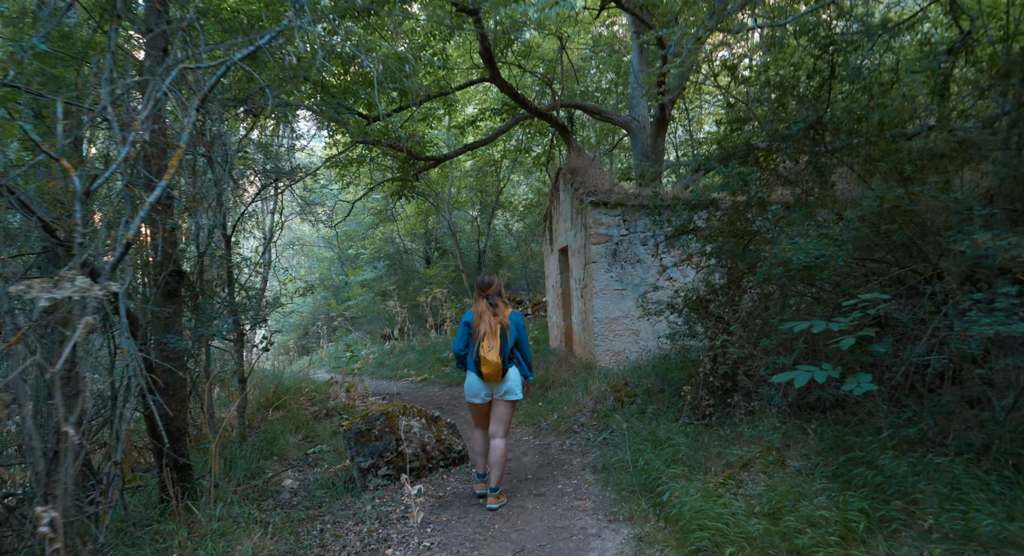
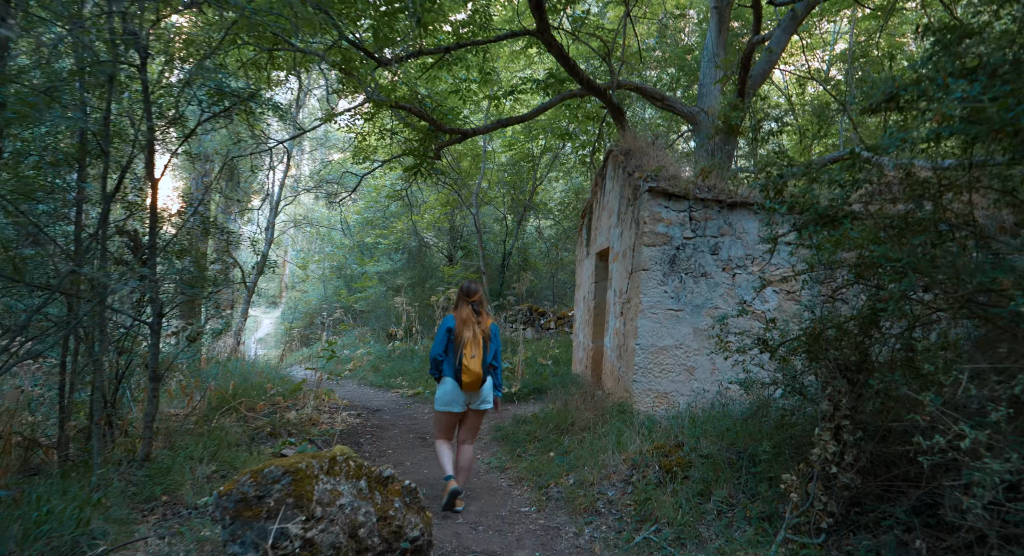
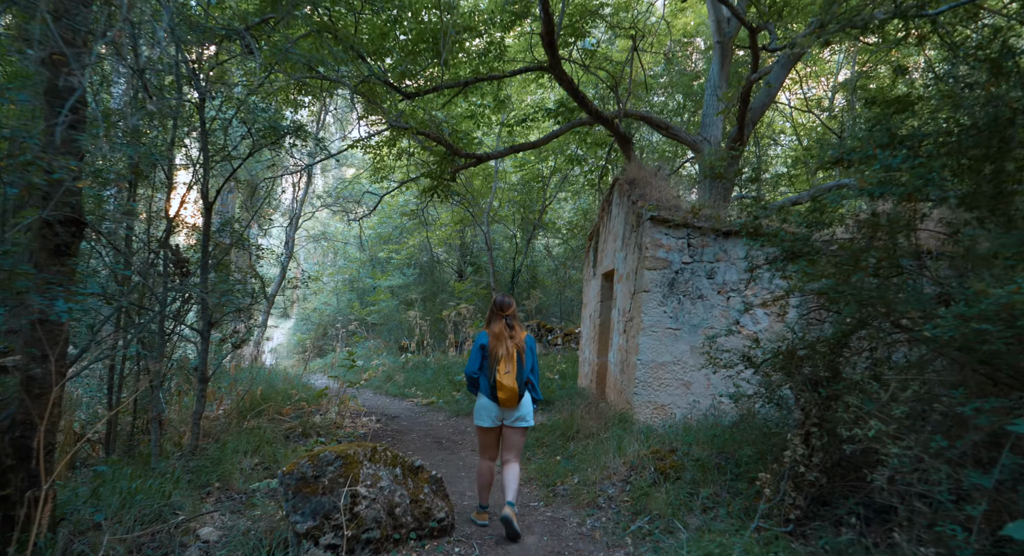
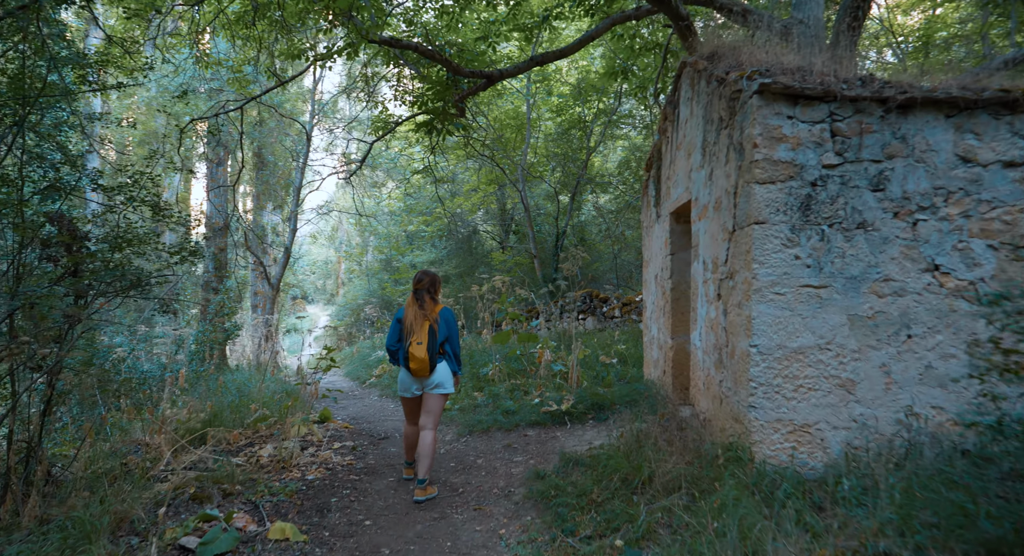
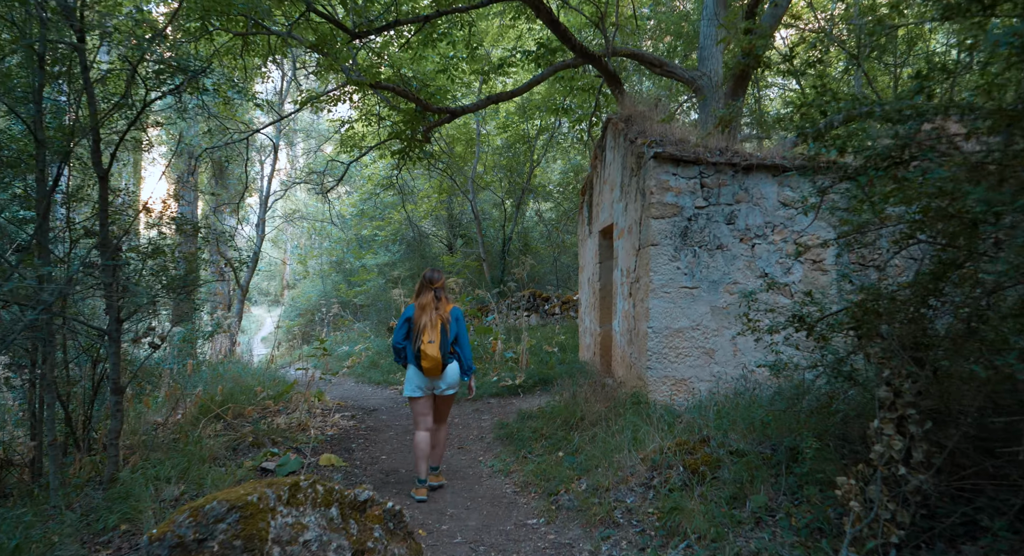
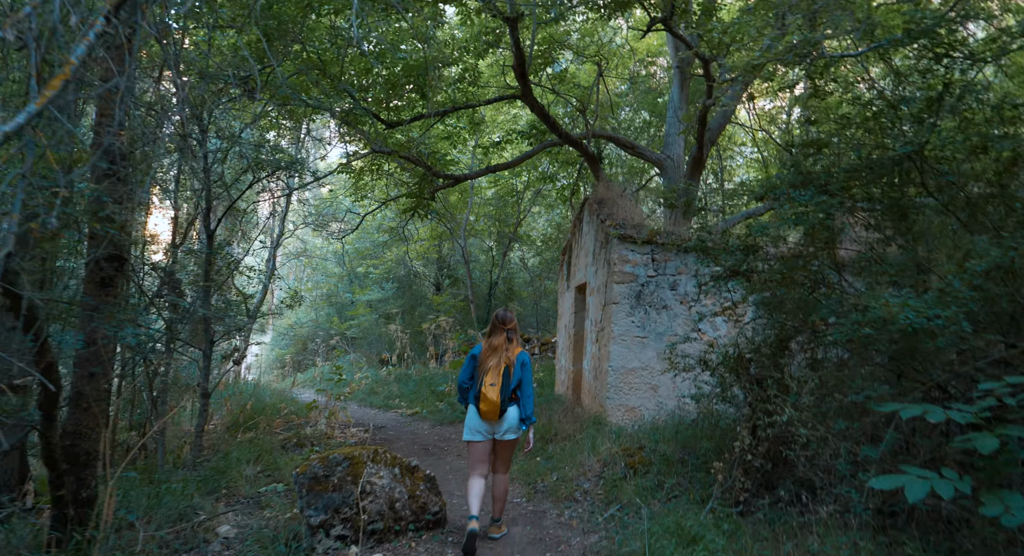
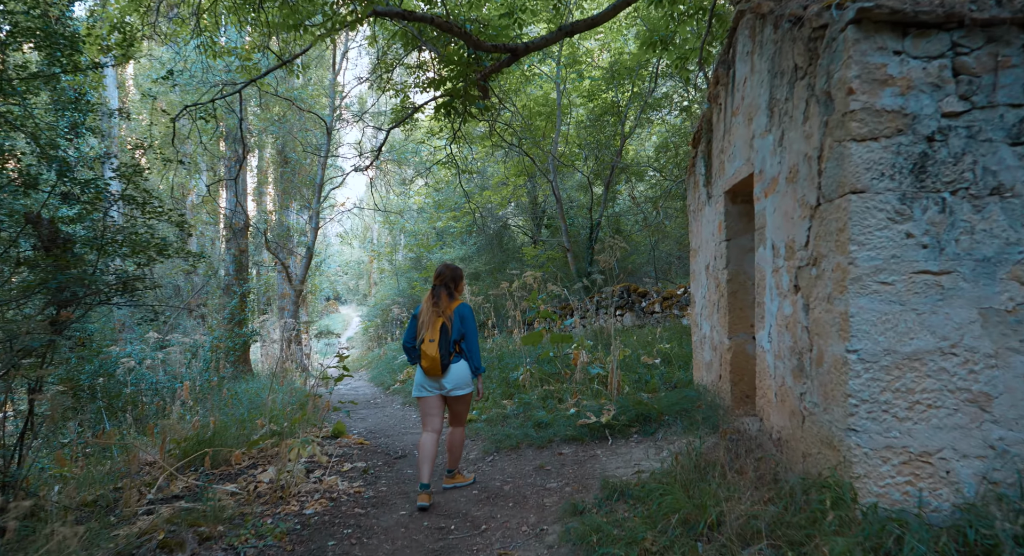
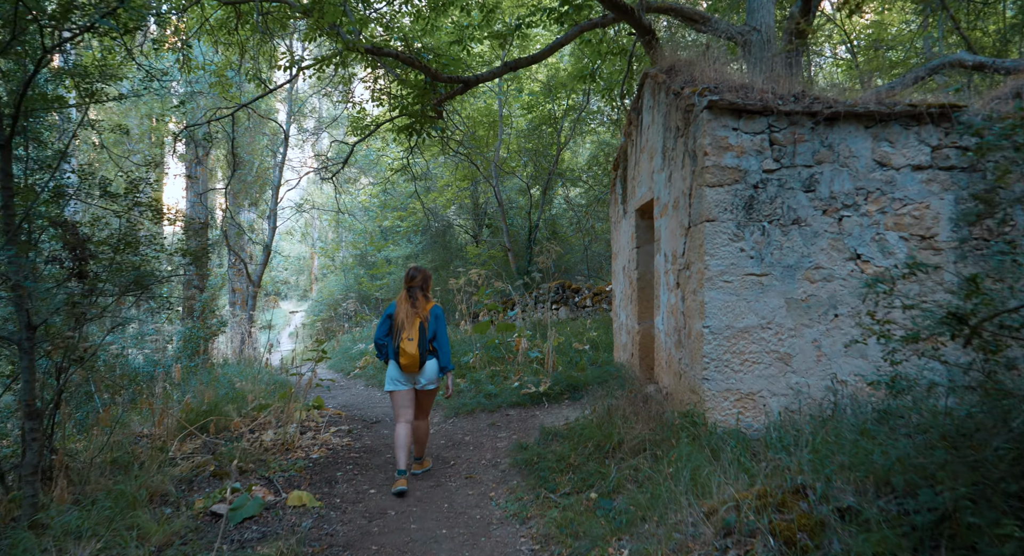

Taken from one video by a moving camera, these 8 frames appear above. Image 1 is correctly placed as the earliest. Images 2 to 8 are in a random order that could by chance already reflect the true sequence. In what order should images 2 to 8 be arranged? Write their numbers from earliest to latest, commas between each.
6, 3, 2, 5, 8, 4, 7
